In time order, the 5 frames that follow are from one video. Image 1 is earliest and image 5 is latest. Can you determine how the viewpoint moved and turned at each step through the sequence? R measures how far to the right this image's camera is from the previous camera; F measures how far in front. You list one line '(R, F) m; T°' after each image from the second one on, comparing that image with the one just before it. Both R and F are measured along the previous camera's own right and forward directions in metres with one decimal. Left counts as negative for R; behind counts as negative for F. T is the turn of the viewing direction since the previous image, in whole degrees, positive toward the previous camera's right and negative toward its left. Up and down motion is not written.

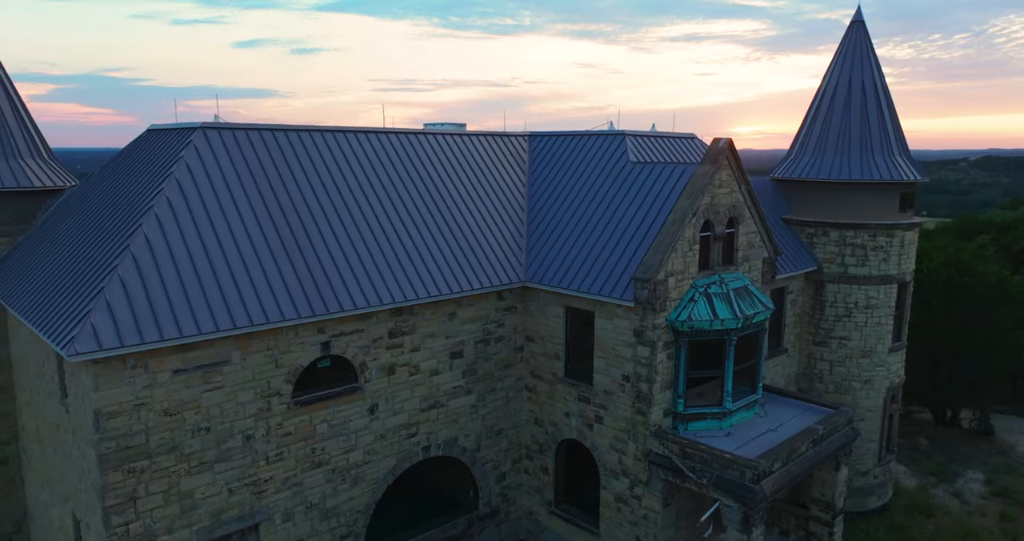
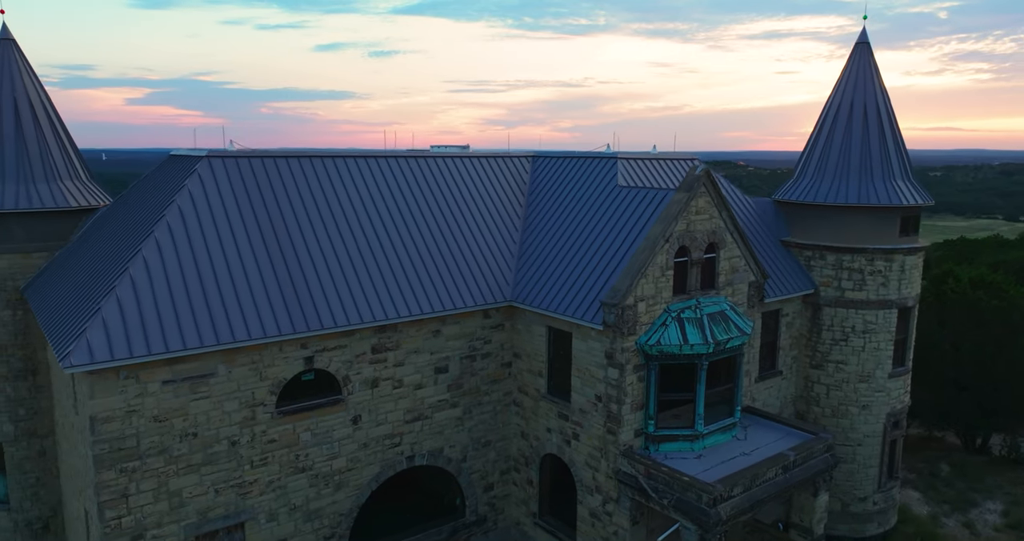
(+1.9, -0.6) m; -5°
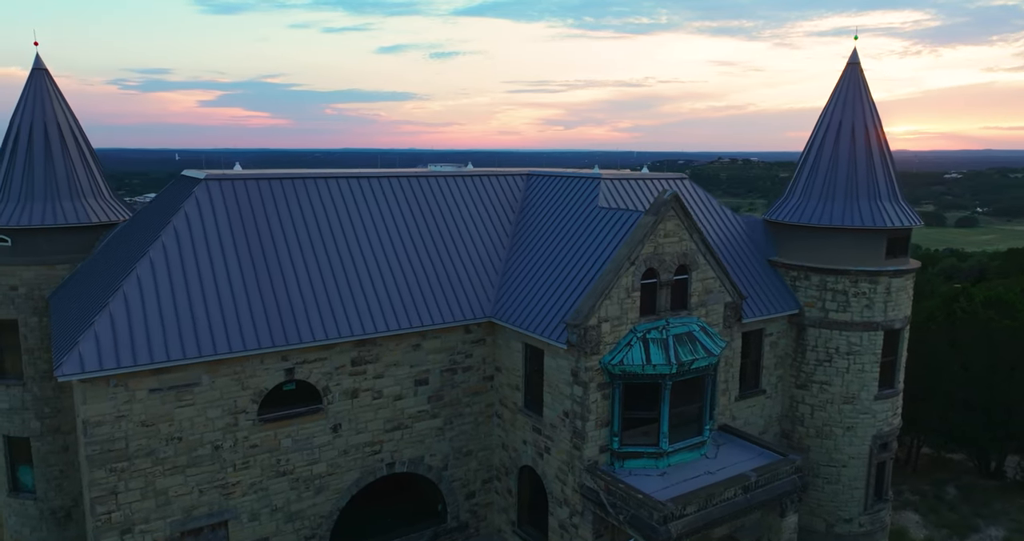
(+1.8, -0.6) m; -4°
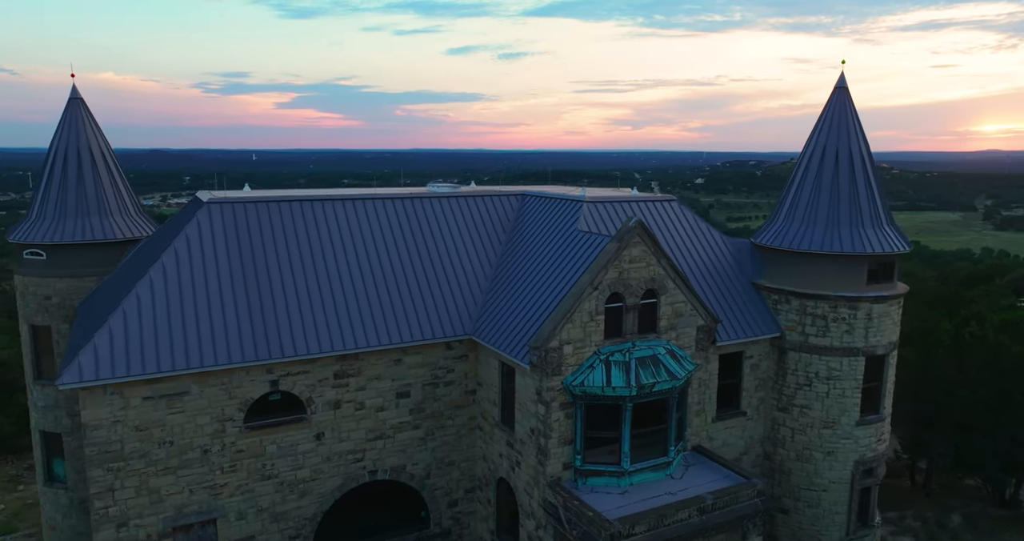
(+2.1, -0.7) m; -5°
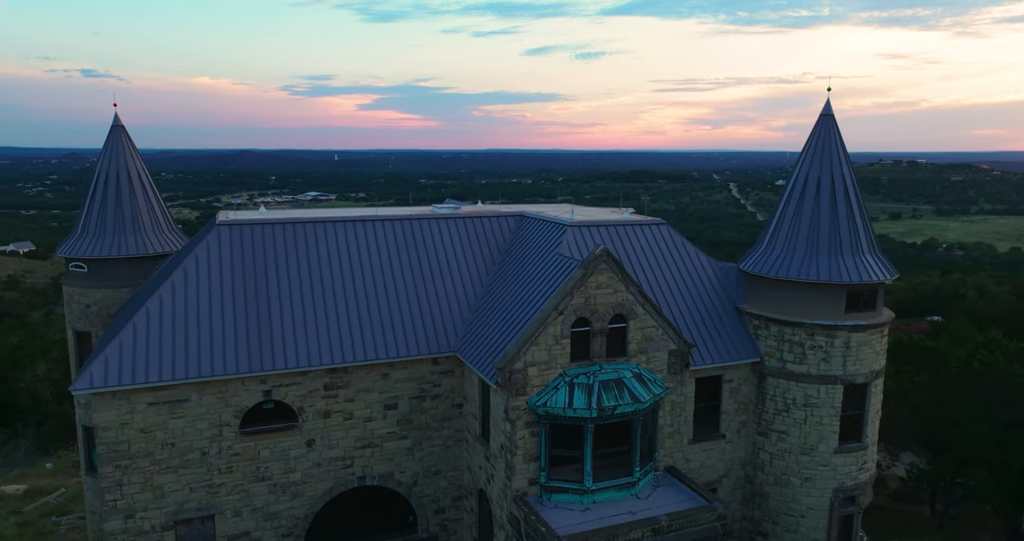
(+2.4, -0.8) m; -6°
